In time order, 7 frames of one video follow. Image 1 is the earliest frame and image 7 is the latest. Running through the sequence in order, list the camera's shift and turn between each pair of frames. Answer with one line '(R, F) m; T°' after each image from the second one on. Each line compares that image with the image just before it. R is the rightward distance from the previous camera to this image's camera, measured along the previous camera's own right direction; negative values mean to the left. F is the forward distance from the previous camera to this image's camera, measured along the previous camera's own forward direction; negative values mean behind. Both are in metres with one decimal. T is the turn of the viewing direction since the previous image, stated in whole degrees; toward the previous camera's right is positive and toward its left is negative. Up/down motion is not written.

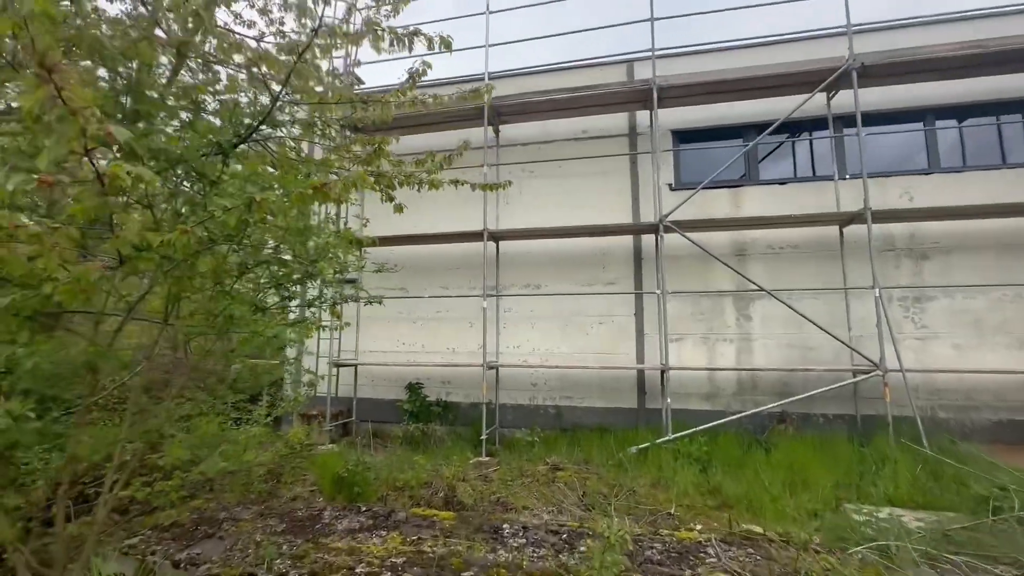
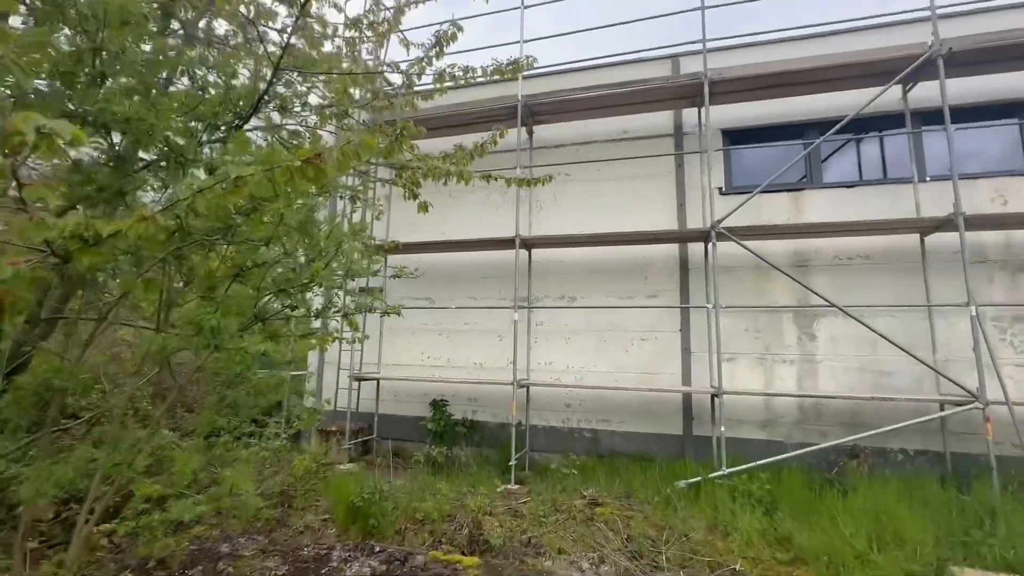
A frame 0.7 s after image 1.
(-0.1, +0.4) m; -3°
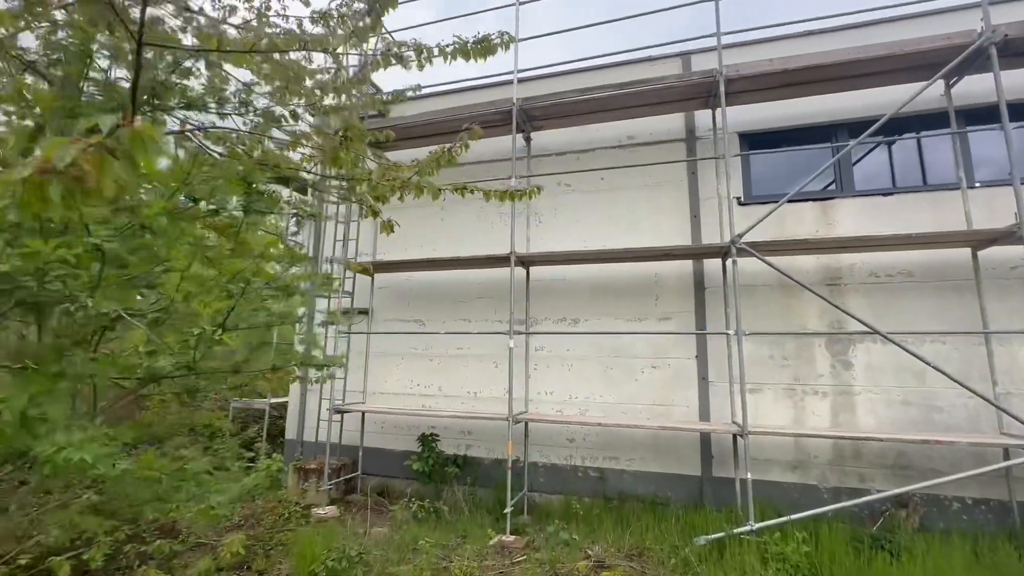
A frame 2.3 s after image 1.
(+0.1, +0.5) m; -1°
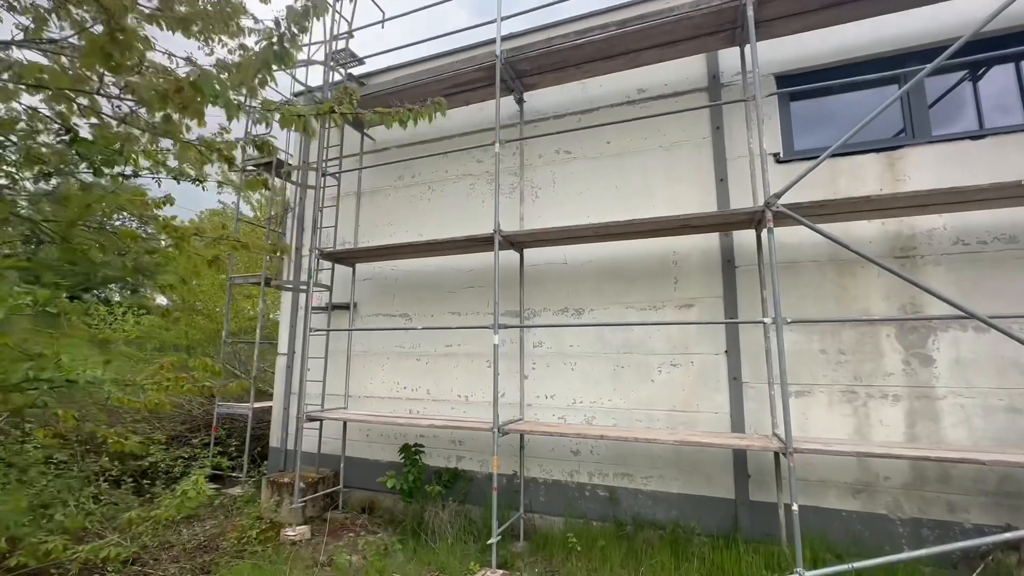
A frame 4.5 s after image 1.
(+0.4, +0.8) m; -5°
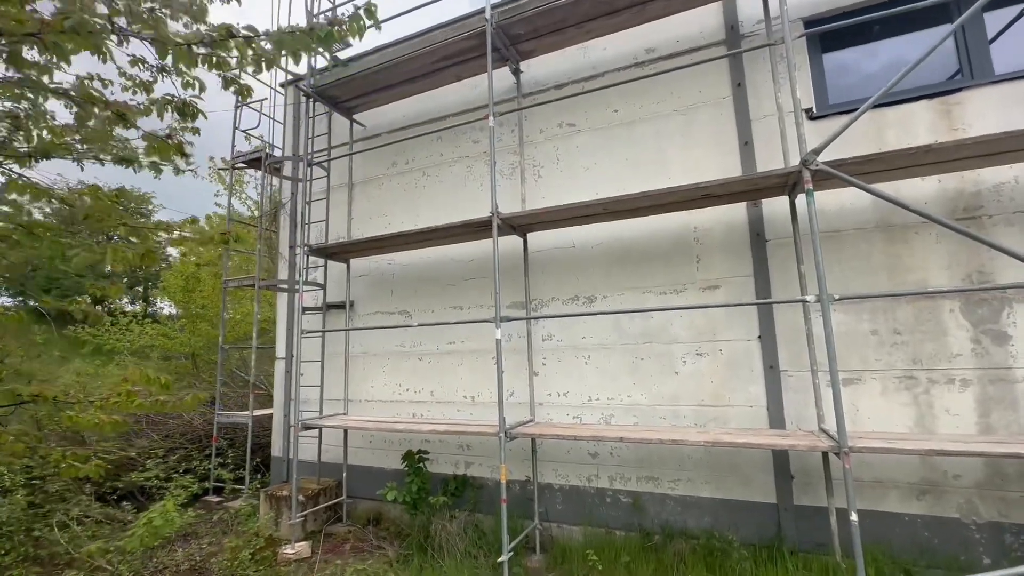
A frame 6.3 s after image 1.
(+0.1, +0.4) m; -2°
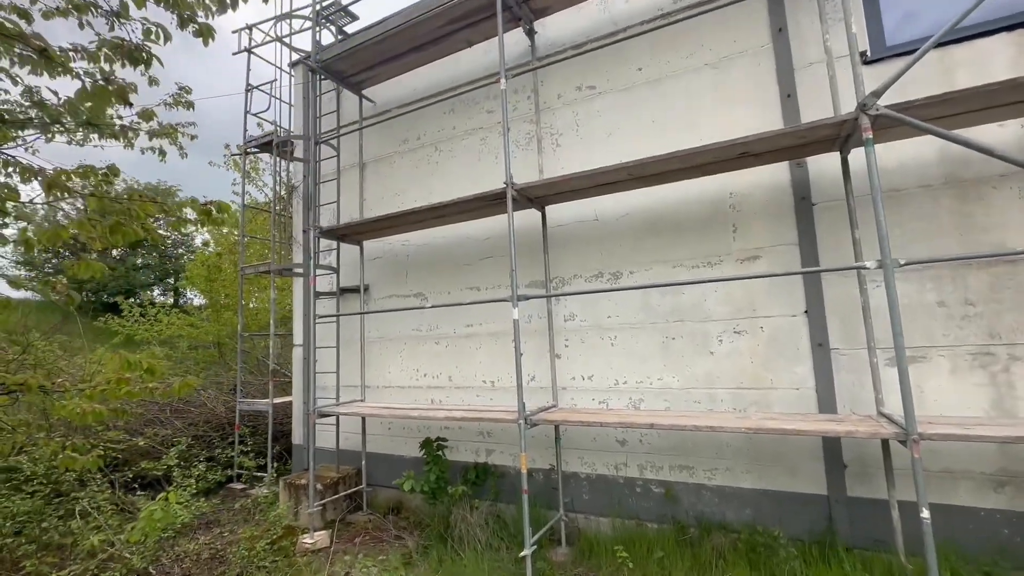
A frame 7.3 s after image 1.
(+0.1, +0.3) m; -3°
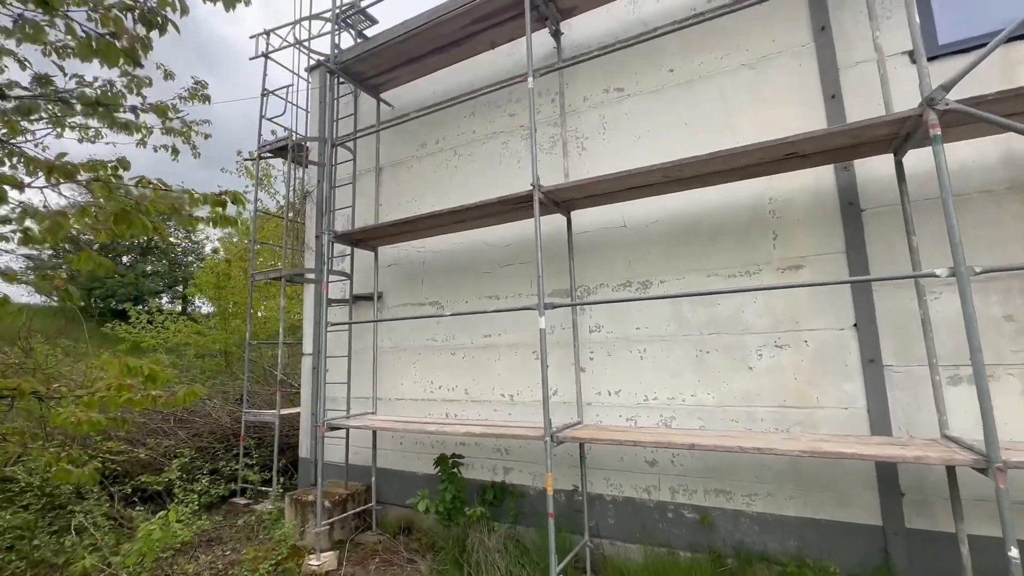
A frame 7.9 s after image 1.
(-0.1, +0.2) m; -1°
